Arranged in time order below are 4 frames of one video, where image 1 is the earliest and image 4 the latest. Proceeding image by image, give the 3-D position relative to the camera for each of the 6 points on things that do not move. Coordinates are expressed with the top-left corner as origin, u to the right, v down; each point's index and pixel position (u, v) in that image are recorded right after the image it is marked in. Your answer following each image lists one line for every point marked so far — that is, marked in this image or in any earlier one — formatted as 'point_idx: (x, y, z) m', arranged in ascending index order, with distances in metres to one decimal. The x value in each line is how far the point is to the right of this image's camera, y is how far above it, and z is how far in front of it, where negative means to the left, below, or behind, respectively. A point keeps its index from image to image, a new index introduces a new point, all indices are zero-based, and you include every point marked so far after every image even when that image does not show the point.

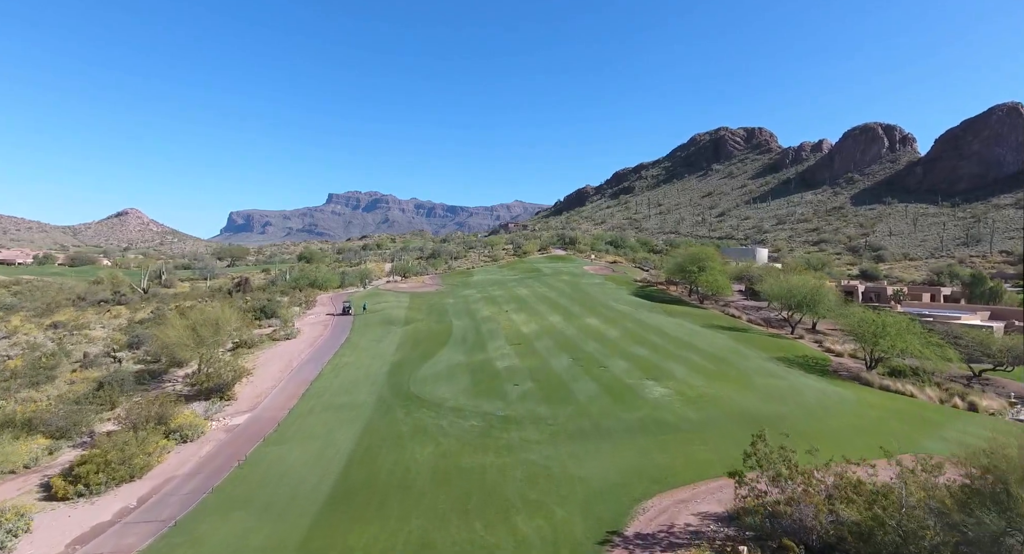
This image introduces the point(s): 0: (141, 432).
0: (-10.6, -4.4, +14.0) m
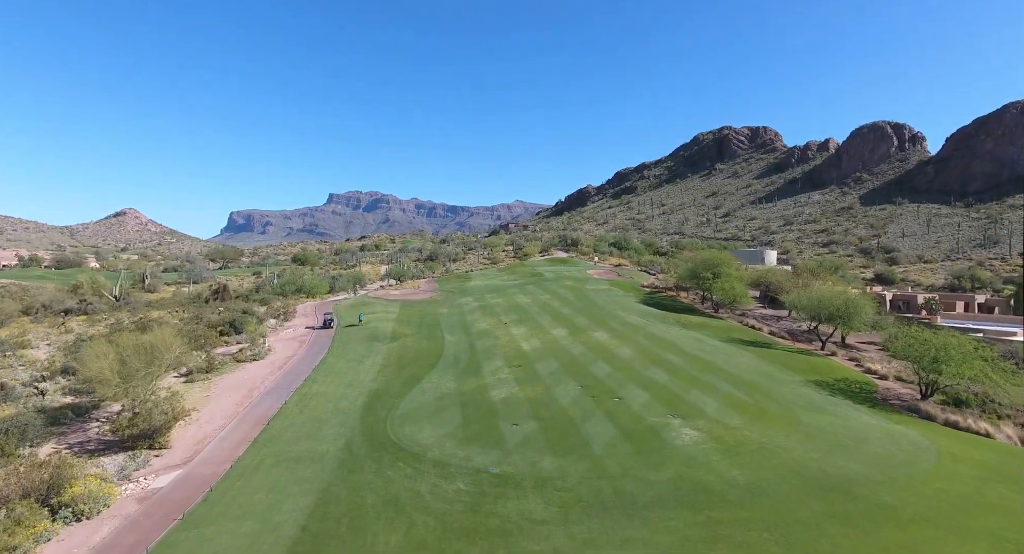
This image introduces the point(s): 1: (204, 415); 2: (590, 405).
0: (-10.7, -5.0, +10.5) m
1: (-10.9, -4.8, +17.2) m
2: (+3.0, -4.8, +18.5) m
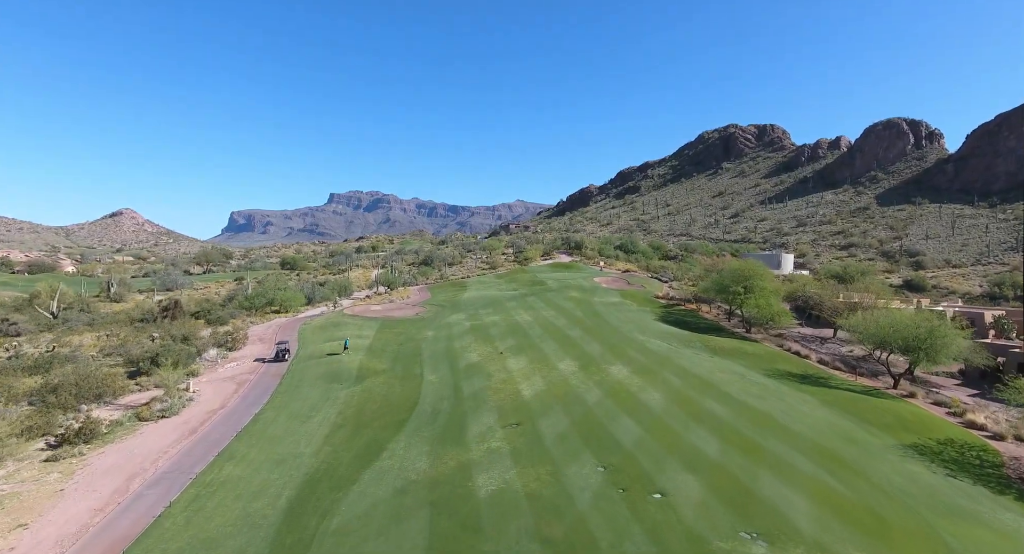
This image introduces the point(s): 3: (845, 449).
0: (-10.9, -6.1, +4.5) m
1: (-11.0, -5.9, +11.2) m
2: (+2.8, -5.9, +12.4) m
3: (+11.7, -5.9, +17.0) m
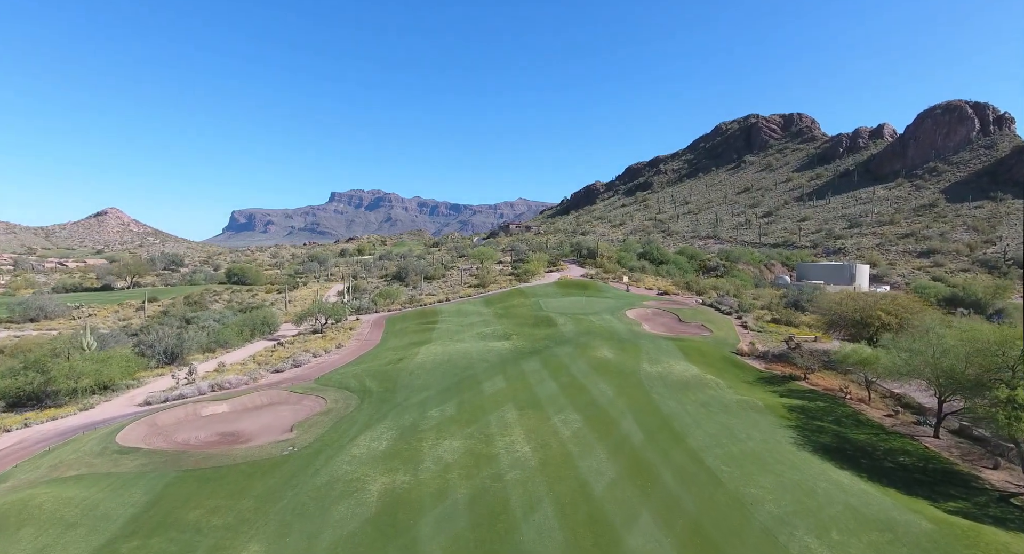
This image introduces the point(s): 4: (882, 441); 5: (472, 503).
0: (-11.8, -9.1, -16.5) m
1: (-12.0, -8.9, -9.8) m
2: (+1.9, -8.8, -8.6) m
3: (+10.8, -8.8, -4.1) m
4: (+14.8, -6.2, +19.9) m
5: (-1.2, -6.3, +14.2) m
